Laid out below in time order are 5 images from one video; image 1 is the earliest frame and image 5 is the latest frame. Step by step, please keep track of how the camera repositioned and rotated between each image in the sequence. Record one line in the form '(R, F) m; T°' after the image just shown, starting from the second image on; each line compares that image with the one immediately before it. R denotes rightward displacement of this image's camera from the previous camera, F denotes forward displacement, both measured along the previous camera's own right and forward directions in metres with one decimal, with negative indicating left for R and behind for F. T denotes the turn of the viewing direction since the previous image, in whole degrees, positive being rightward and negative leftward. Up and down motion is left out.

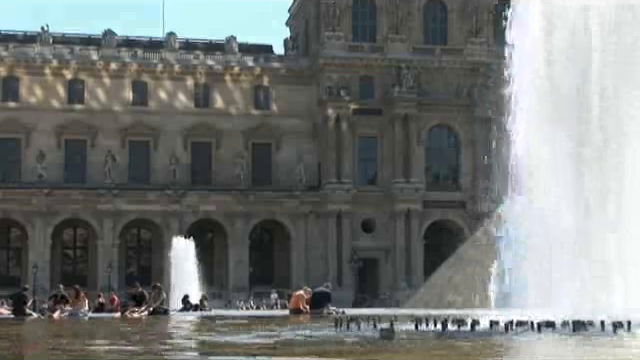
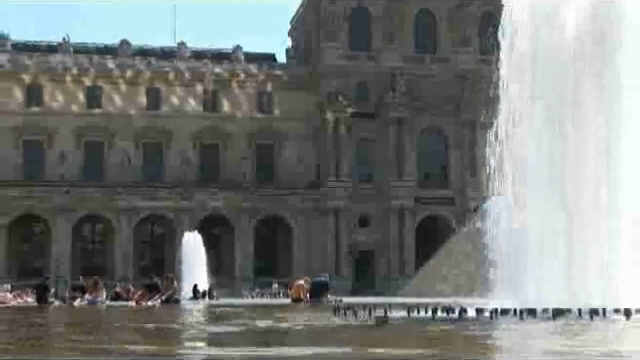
(+0.3, -4.5) m; 0°
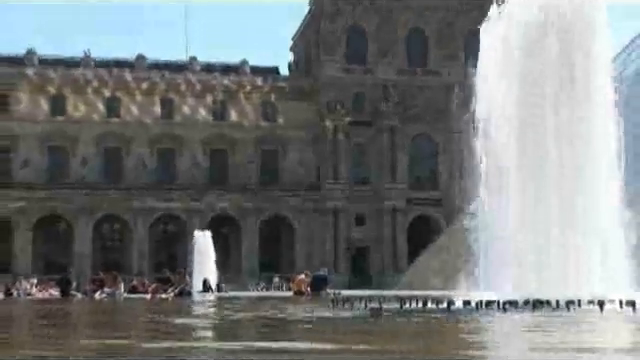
(0.0, -5.5) m; 0°
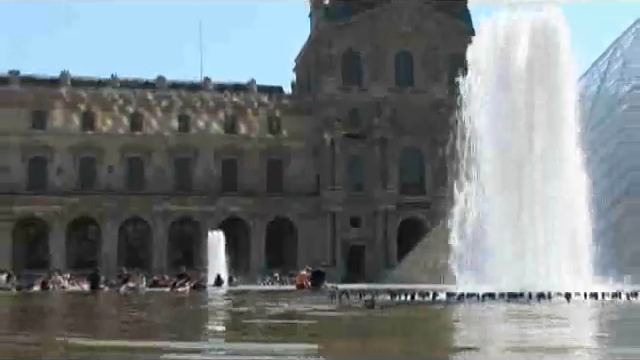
(+0.1, -8.3) m; 0°
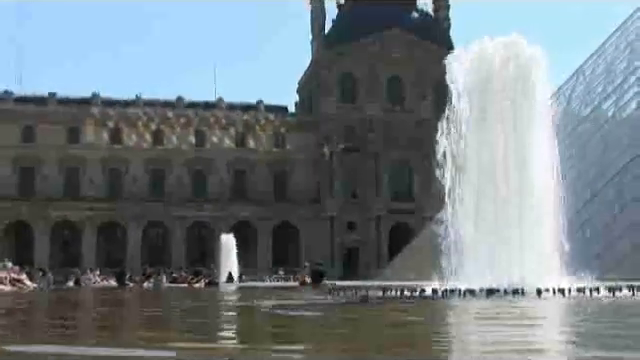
(0.0, -9.6) m; 0°
